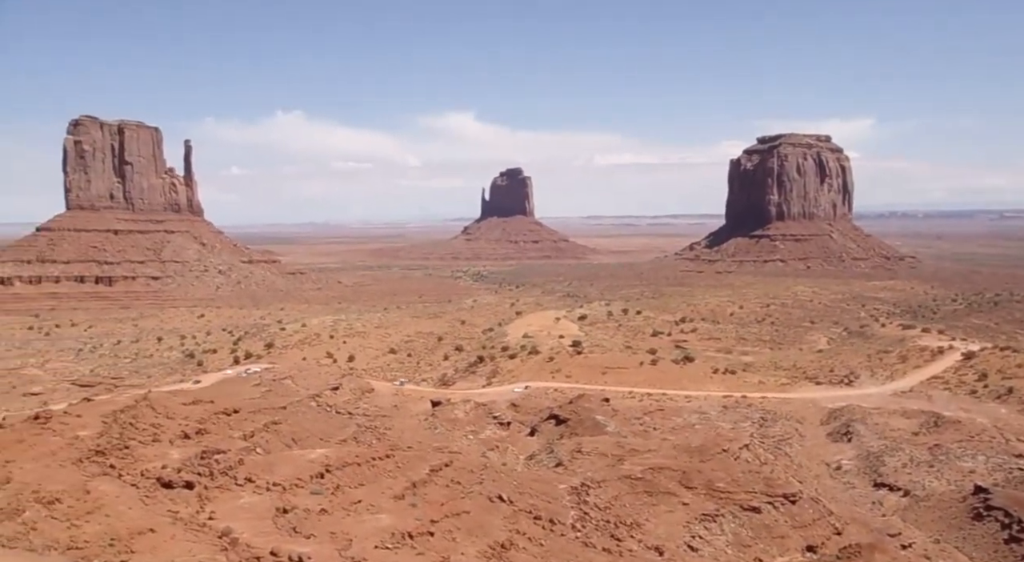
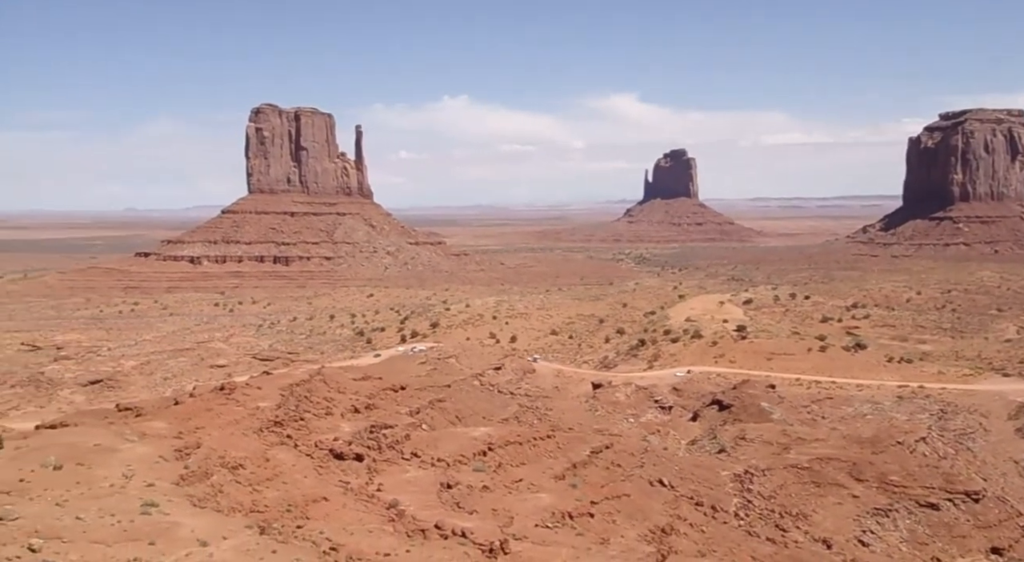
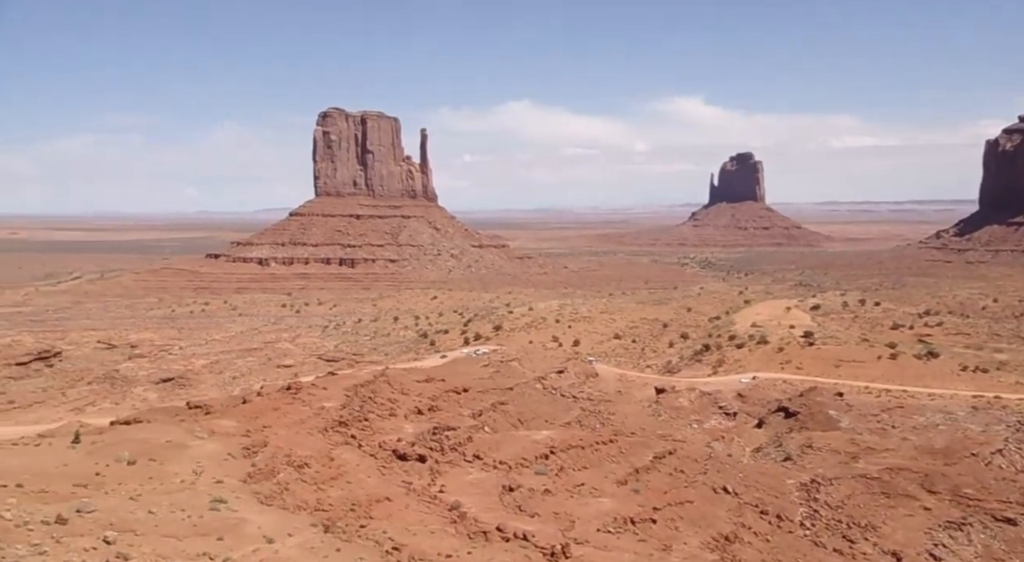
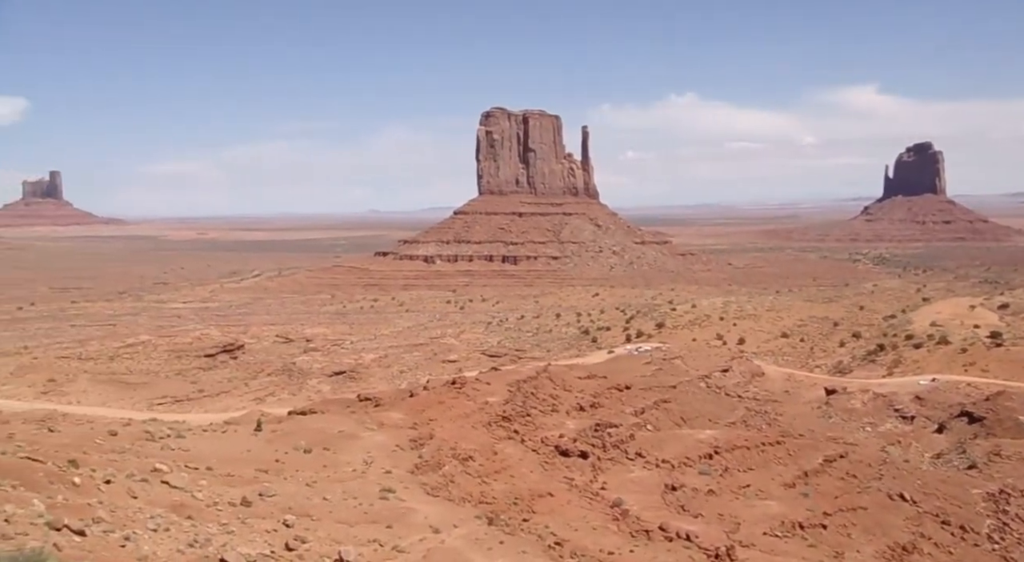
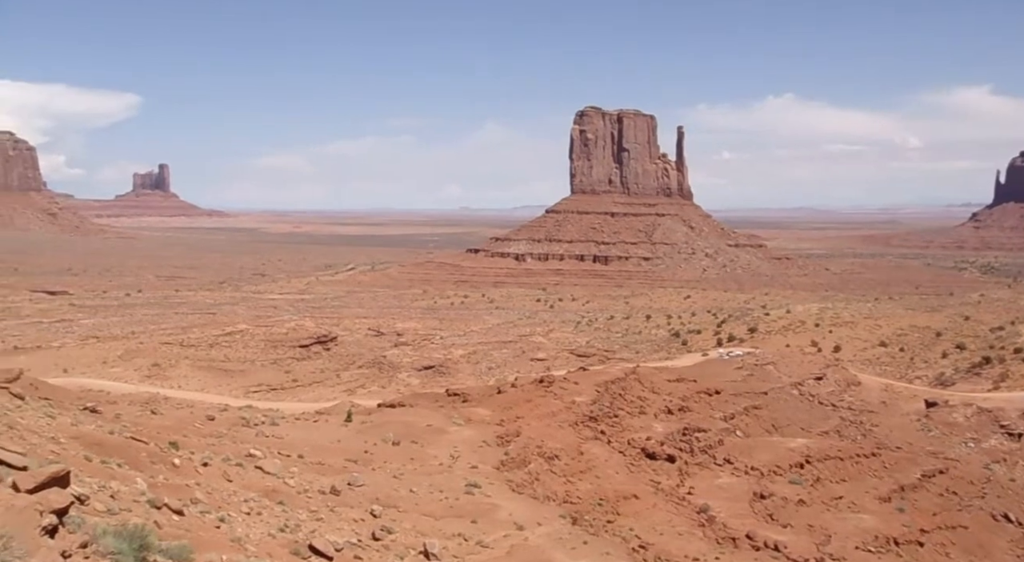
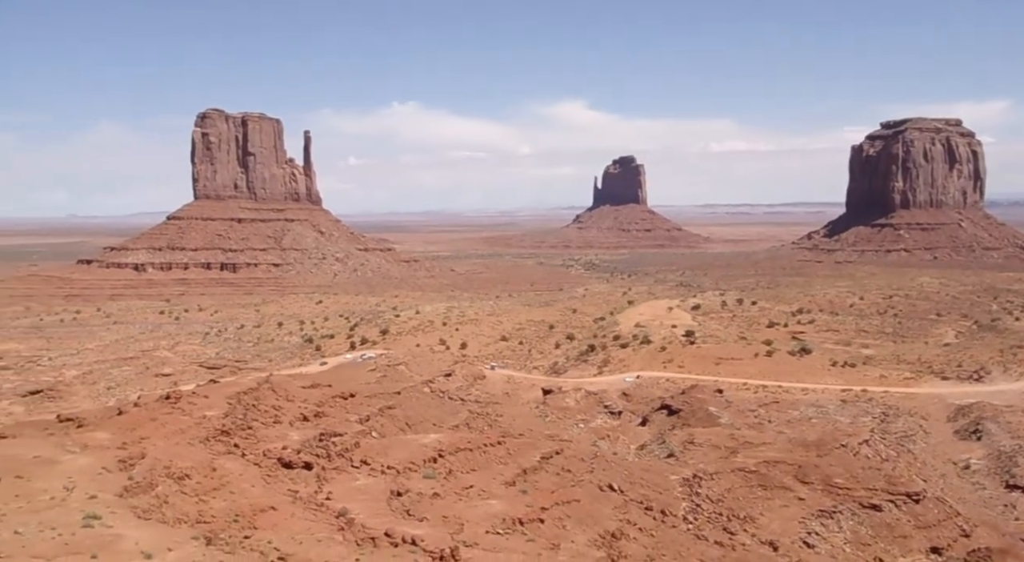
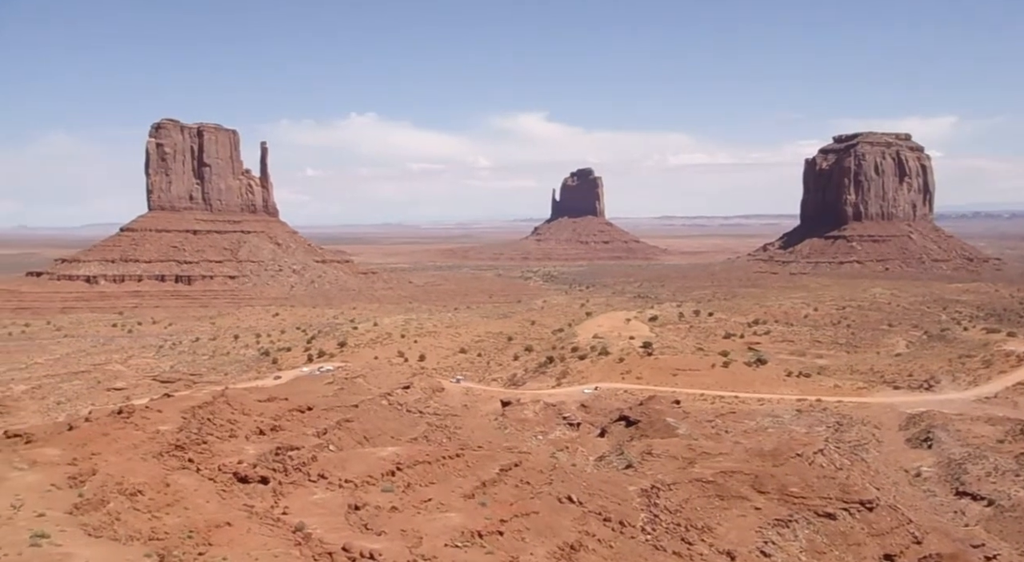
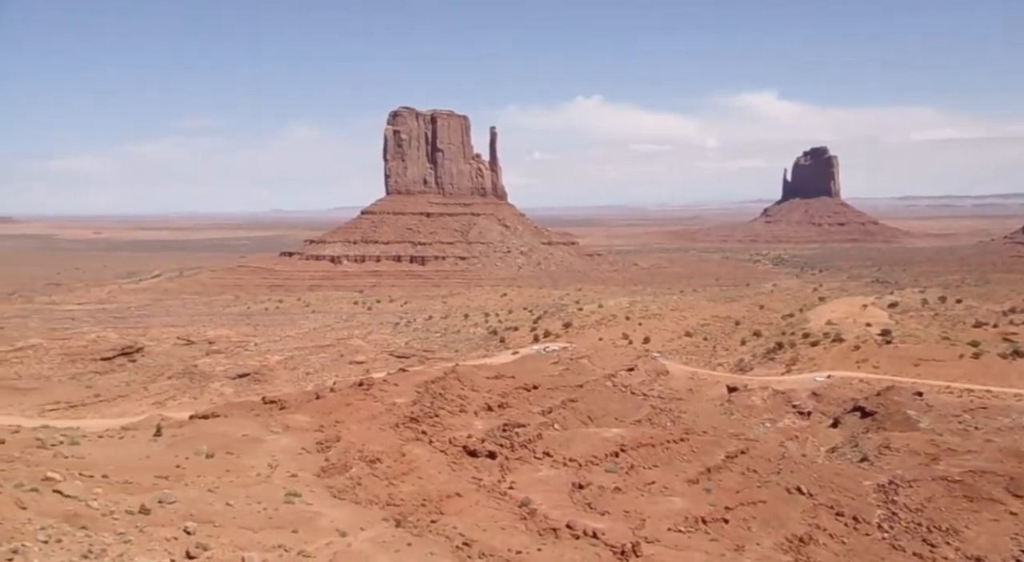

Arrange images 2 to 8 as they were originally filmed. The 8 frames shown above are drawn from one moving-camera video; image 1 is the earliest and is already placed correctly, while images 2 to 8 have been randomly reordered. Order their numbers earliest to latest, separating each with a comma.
7, 6, 2, 3, 8, 4, 5
